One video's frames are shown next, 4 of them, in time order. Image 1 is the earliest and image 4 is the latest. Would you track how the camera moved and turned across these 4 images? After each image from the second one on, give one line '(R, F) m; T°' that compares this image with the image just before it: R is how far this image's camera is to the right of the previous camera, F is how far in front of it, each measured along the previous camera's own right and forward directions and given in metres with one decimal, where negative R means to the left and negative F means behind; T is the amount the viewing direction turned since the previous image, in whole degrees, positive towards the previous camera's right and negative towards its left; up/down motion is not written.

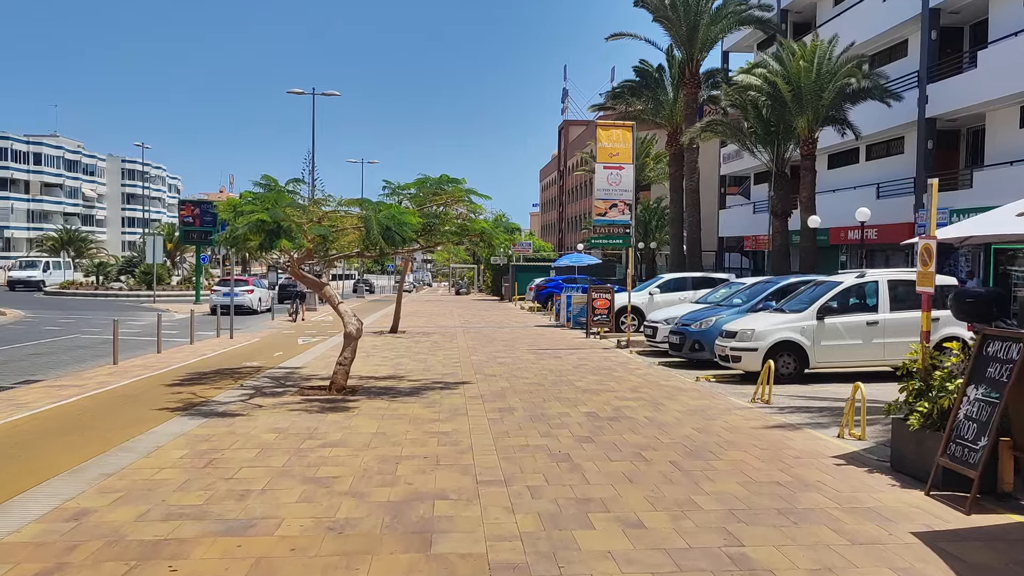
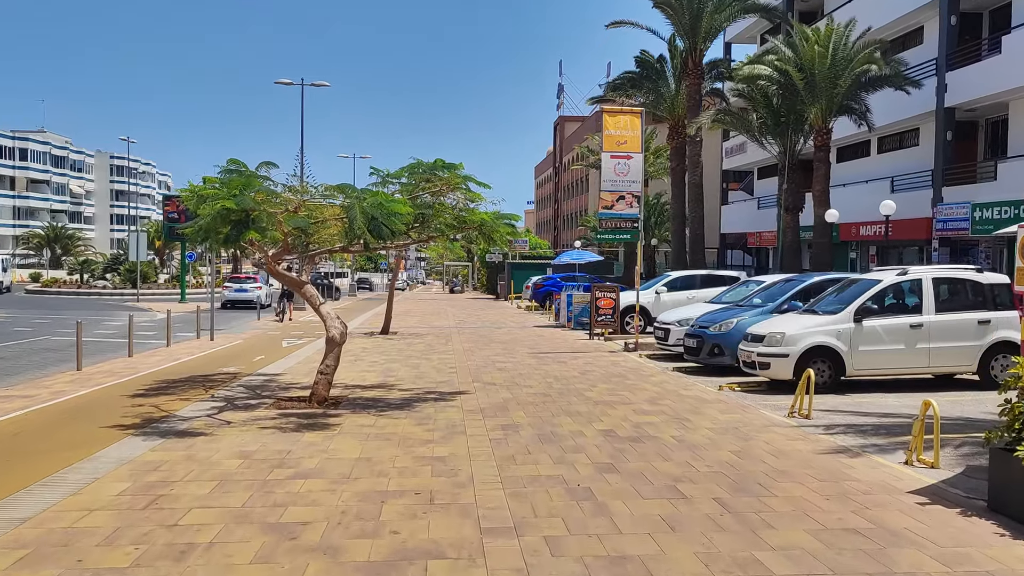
(-0.1, +1.3) m; 0°
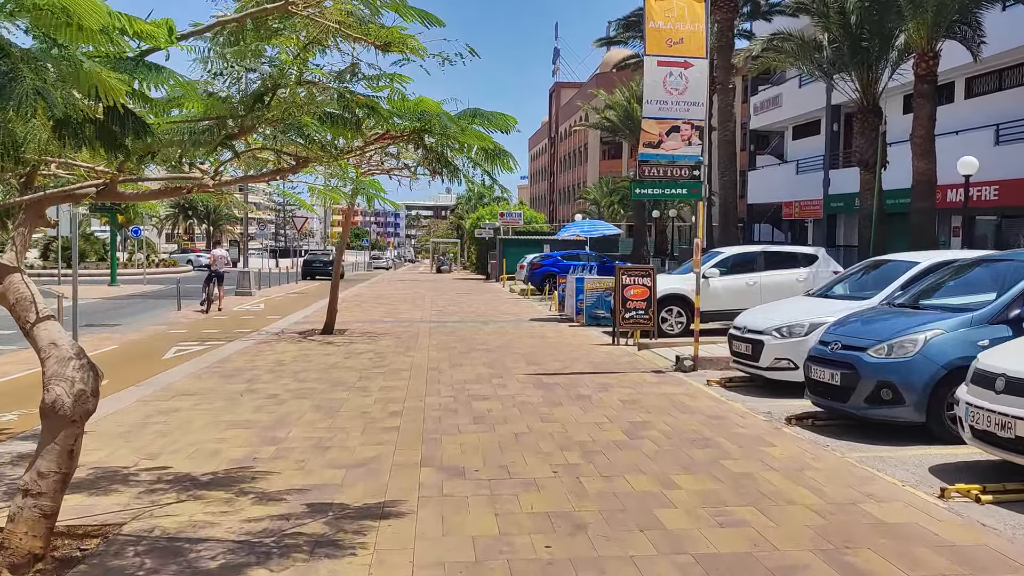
(0.0, +6.2) m; 0°
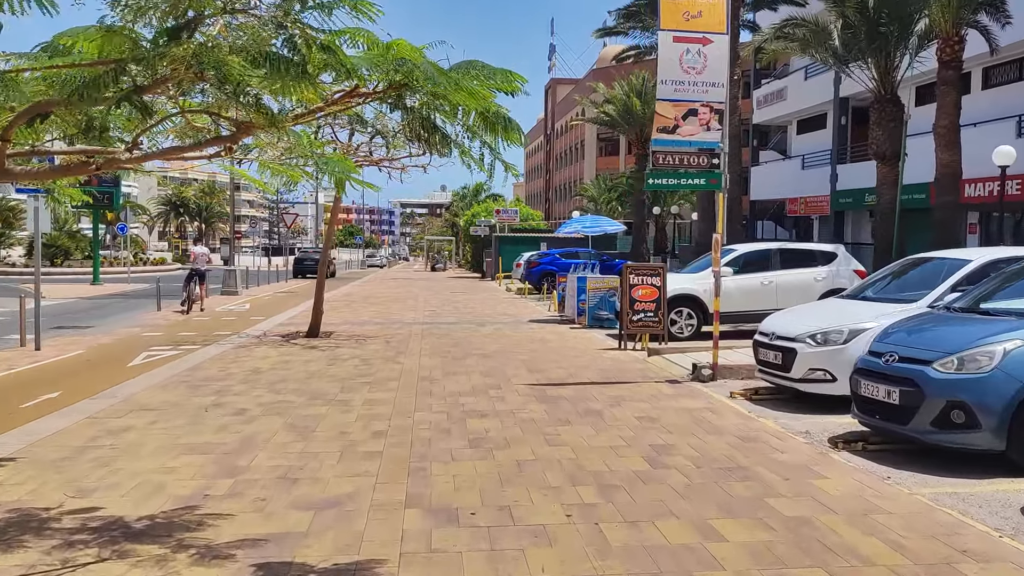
(0.0, +1.1) m; 0°
